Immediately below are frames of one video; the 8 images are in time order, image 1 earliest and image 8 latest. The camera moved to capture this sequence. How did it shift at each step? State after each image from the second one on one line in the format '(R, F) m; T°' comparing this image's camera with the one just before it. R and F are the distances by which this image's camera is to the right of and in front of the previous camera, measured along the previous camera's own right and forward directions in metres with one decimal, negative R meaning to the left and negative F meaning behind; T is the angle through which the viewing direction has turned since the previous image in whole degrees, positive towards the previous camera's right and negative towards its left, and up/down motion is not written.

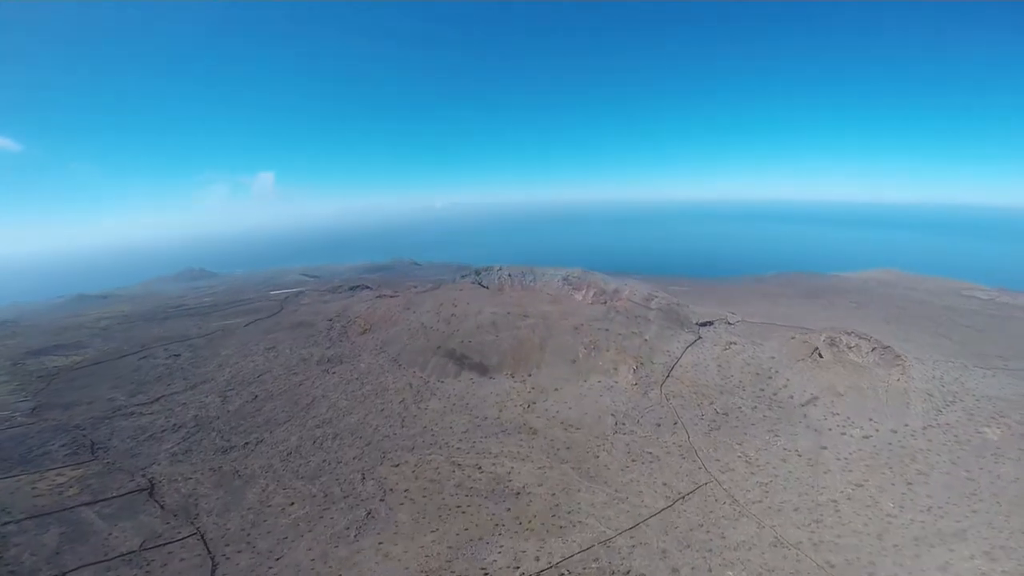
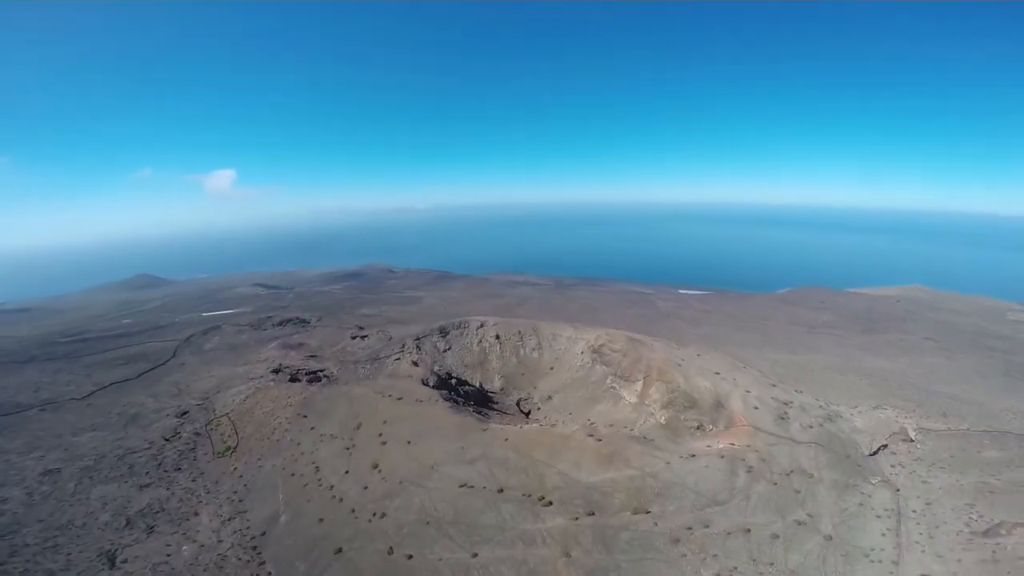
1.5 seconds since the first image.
(-0.2, +5.4) m; -1°
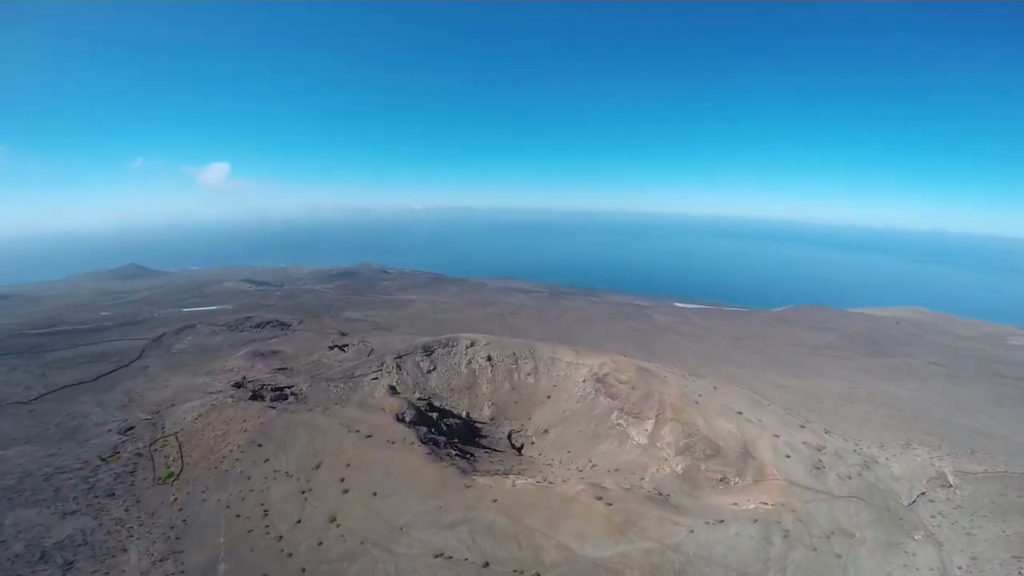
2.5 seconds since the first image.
(-0.1, +3.0) m; +1°
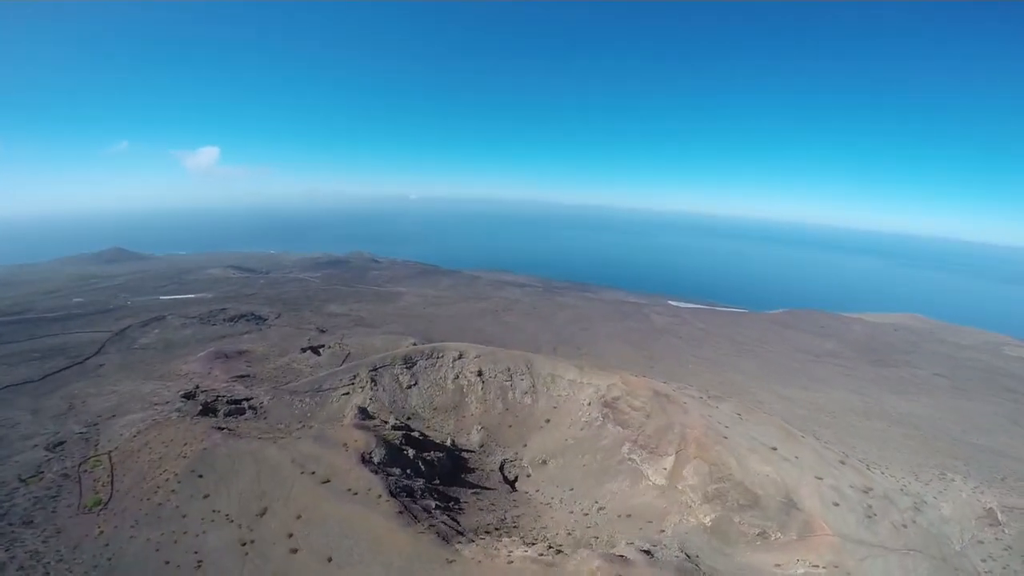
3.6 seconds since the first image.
(-0.2, +3.4) m; +1°
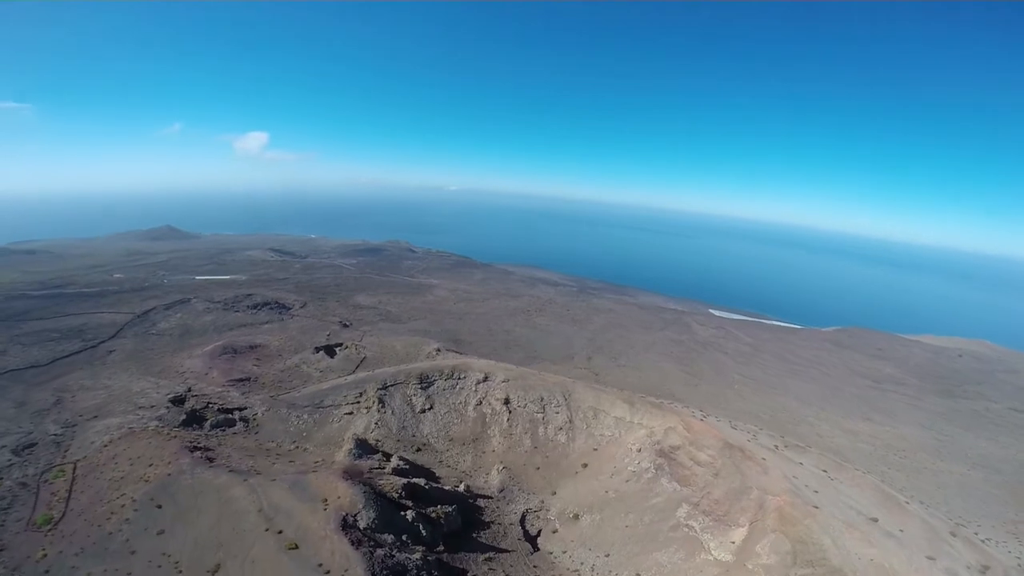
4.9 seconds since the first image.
(-0.3, +3.7) m; -4°
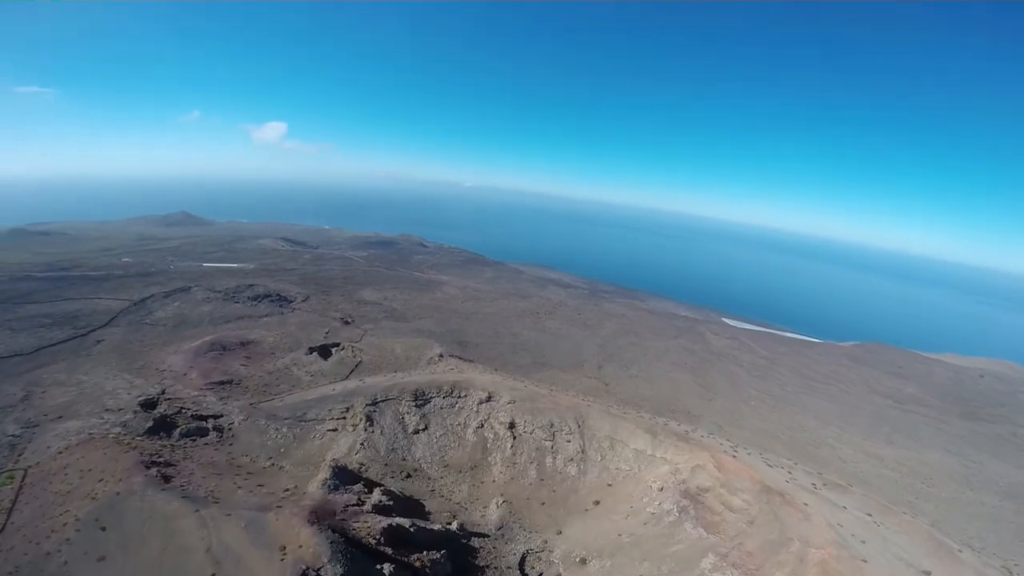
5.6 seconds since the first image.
(0.0, +2.2) m; -1°
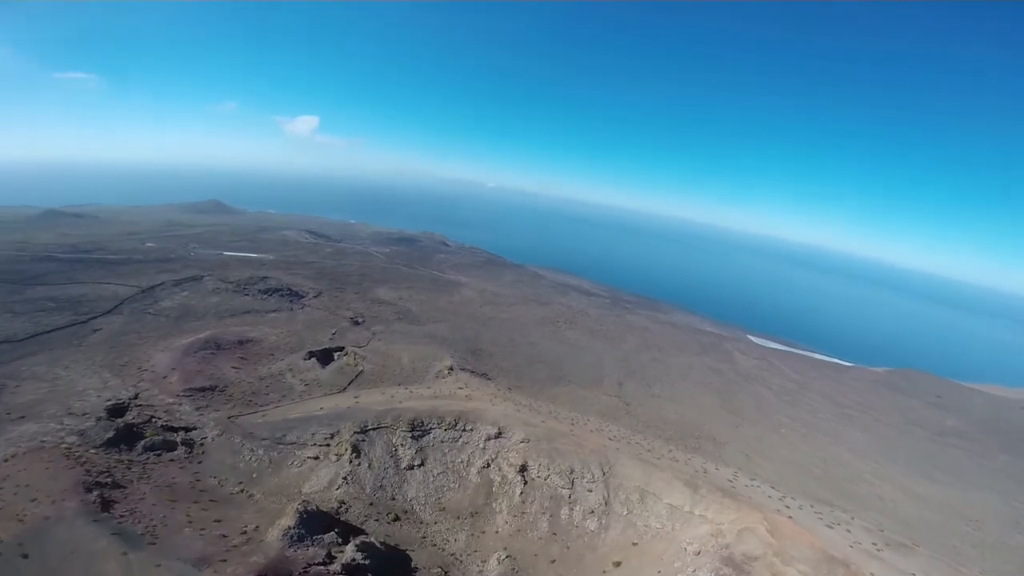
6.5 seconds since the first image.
(-0.1, +2.6) m; -3°
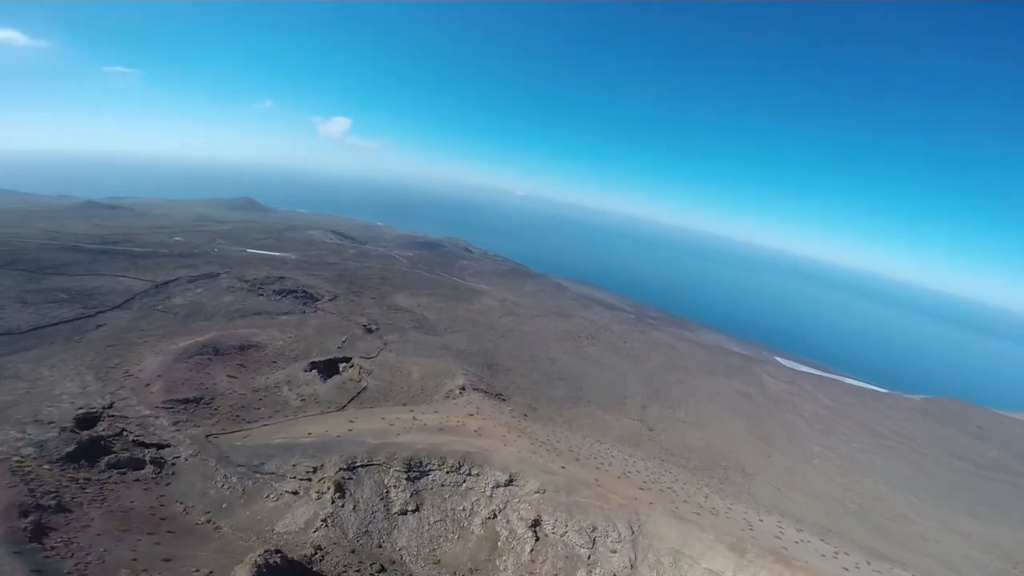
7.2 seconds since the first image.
(0.0, +2.3) m; -3°
